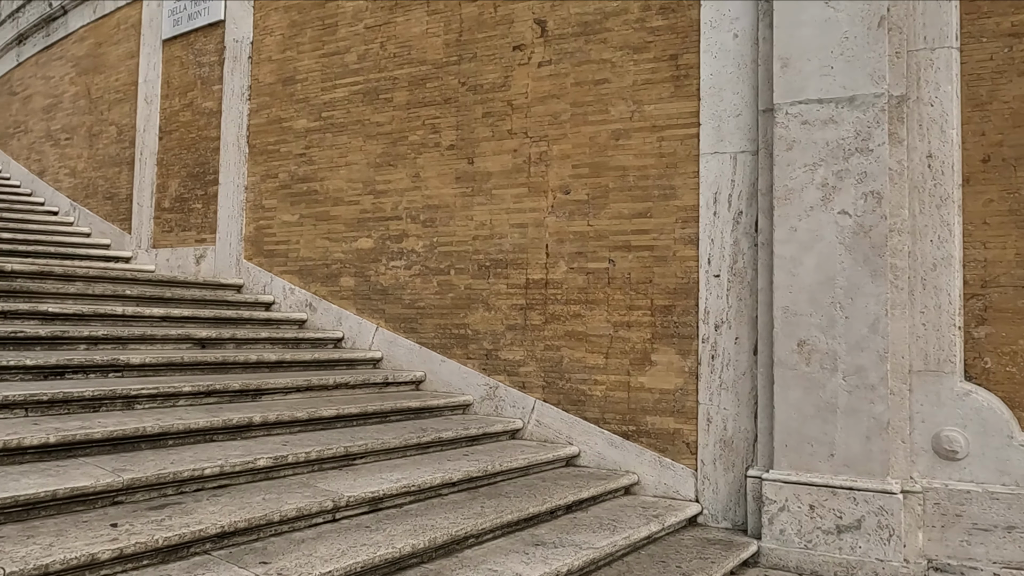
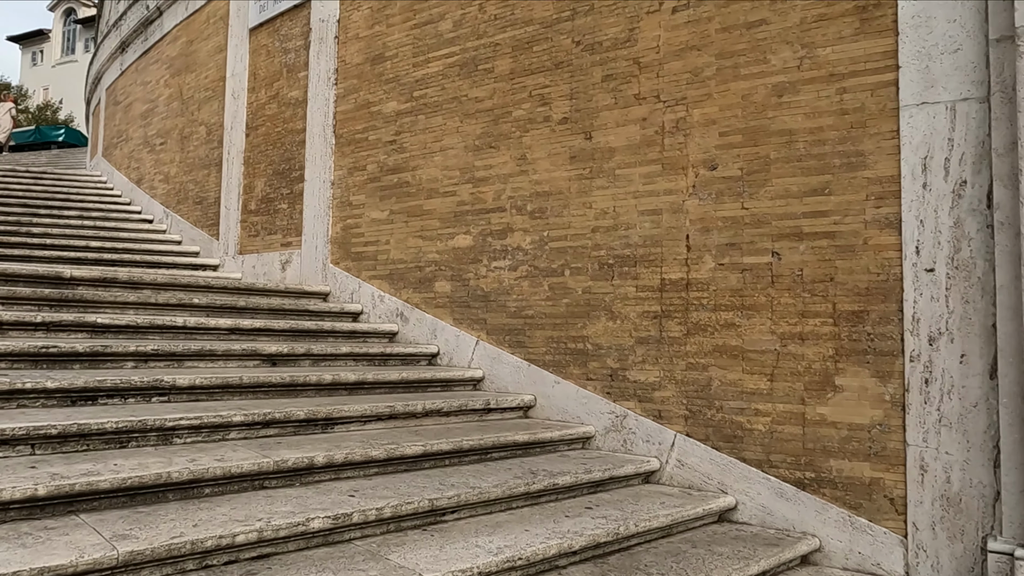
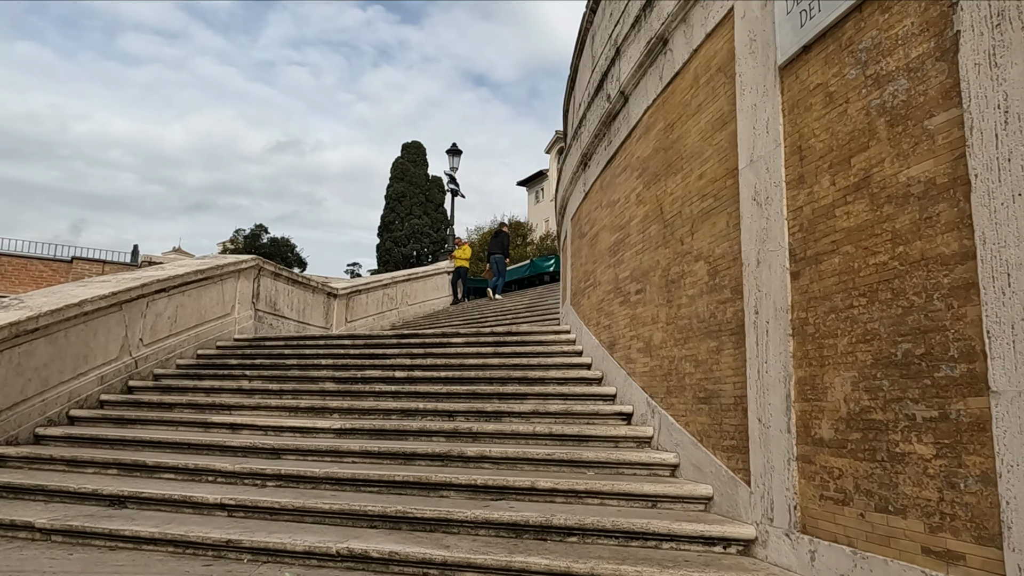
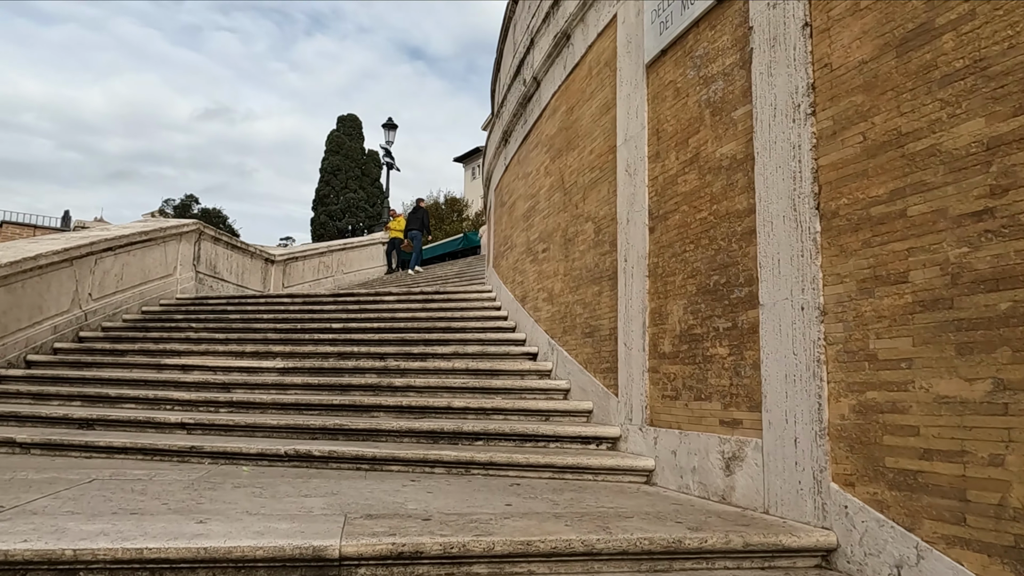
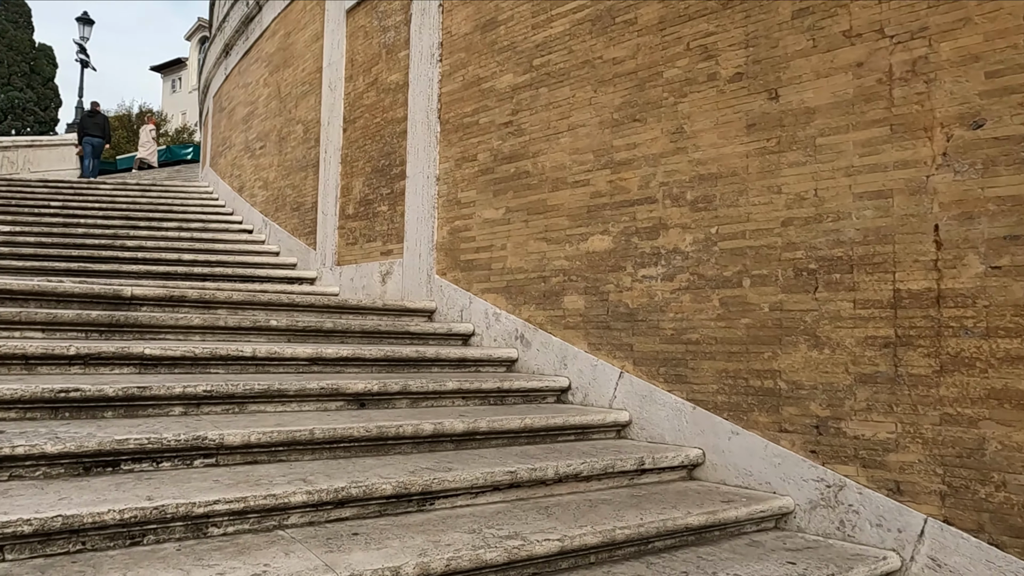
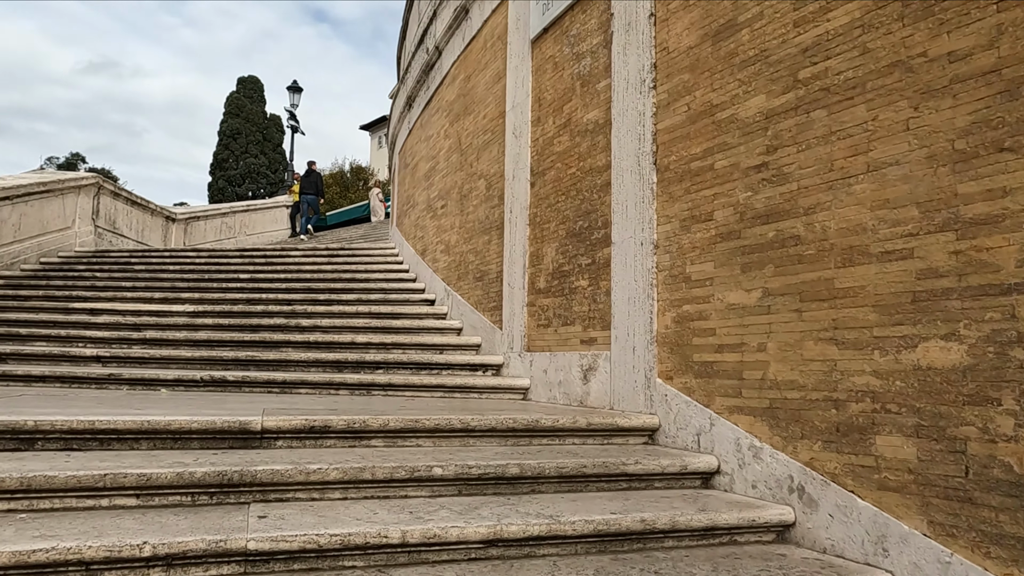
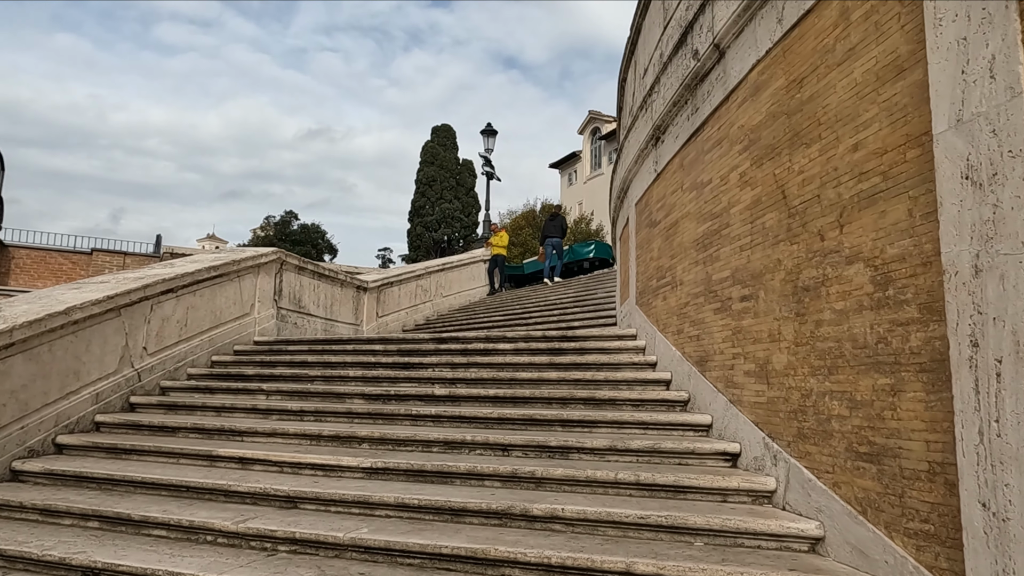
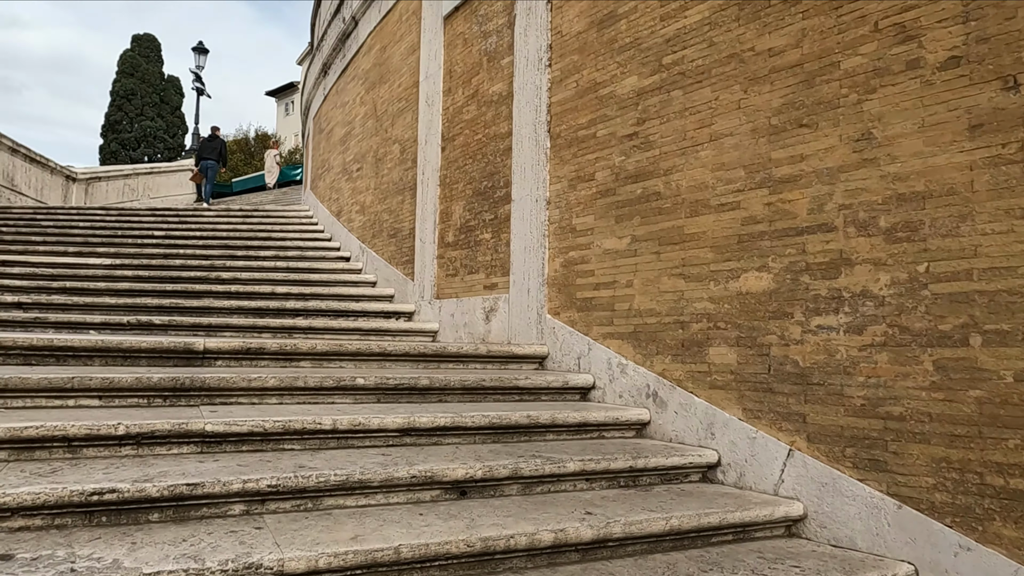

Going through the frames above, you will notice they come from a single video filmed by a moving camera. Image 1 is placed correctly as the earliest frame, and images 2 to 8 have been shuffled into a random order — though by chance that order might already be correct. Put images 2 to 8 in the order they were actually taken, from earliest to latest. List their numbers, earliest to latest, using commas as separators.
2, 5, 8, 6, 4, 3, 7
